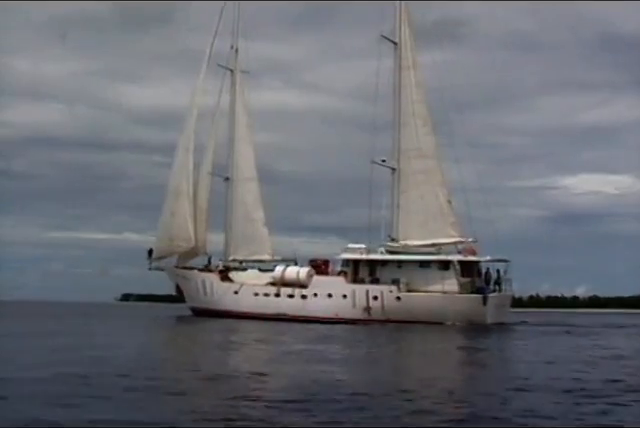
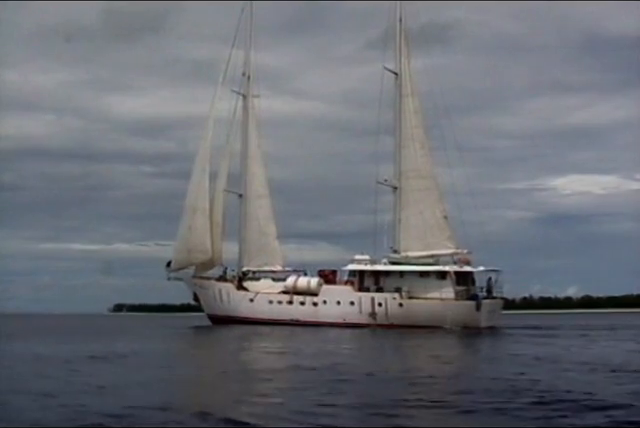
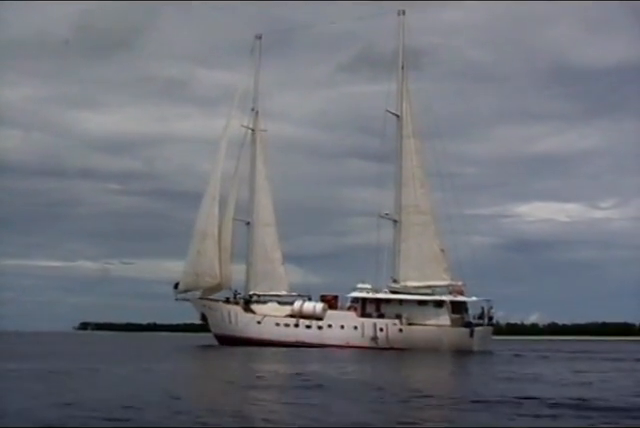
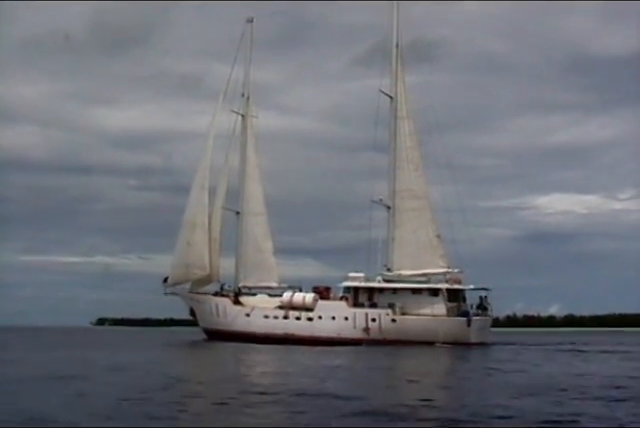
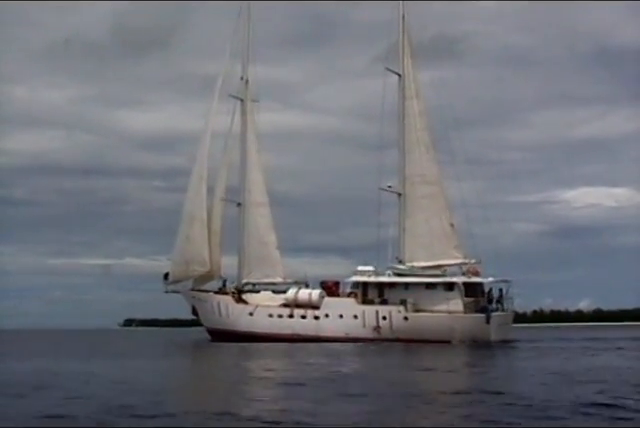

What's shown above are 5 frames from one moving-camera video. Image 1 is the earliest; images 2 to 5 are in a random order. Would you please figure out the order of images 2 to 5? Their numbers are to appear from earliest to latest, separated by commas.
5, 2, 4, 3
